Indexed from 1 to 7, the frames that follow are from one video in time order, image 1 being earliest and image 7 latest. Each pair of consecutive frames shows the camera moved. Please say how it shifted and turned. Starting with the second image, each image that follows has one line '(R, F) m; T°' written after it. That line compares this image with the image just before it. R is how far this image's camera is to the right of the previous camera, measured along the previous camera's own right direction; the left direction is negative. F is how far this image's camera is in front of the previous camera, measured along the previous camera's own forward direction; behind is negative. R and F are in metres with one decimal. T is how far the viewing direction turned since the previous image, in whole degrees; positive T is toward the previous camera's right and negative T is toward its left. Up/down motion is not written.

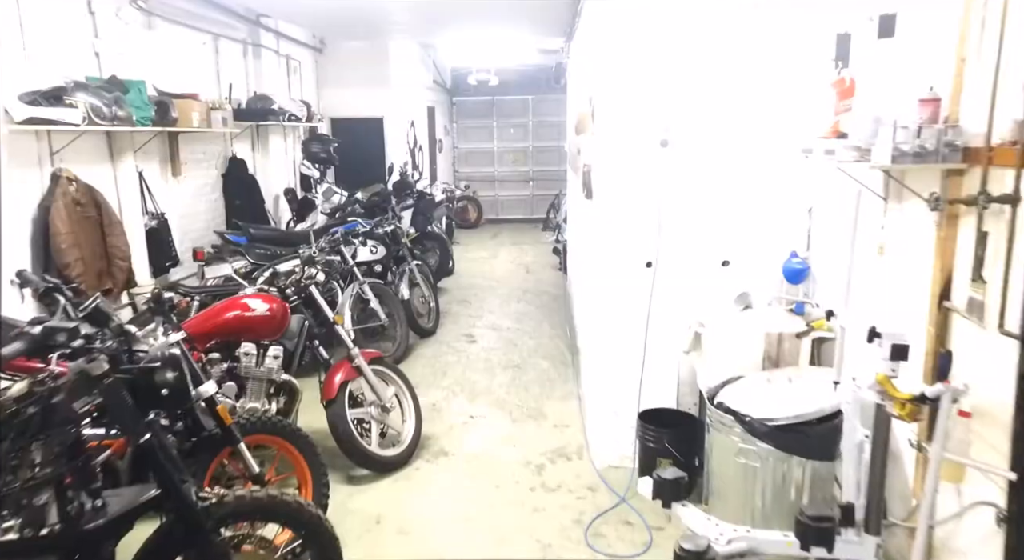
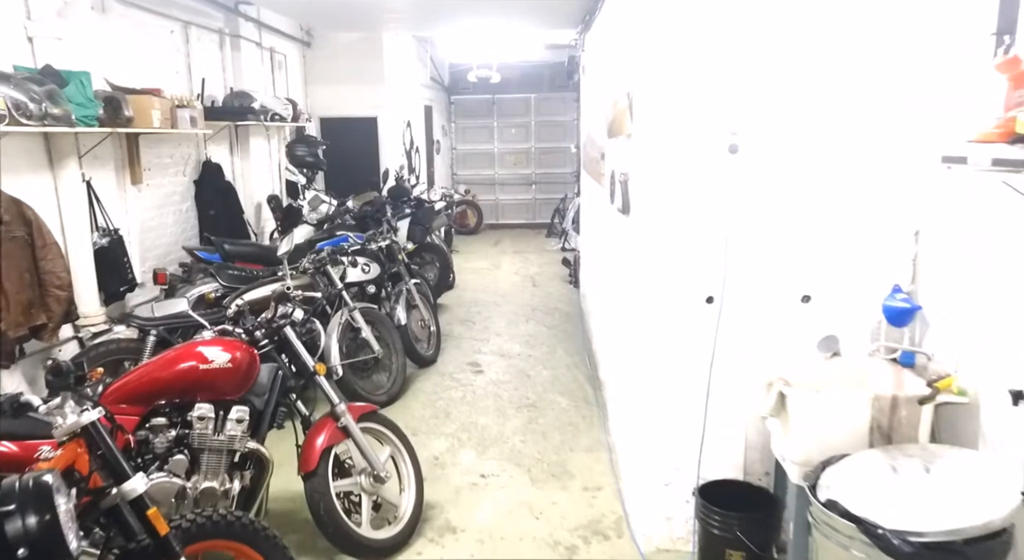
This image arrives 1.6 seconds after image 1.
(-0.1, +0.5) m; 0°
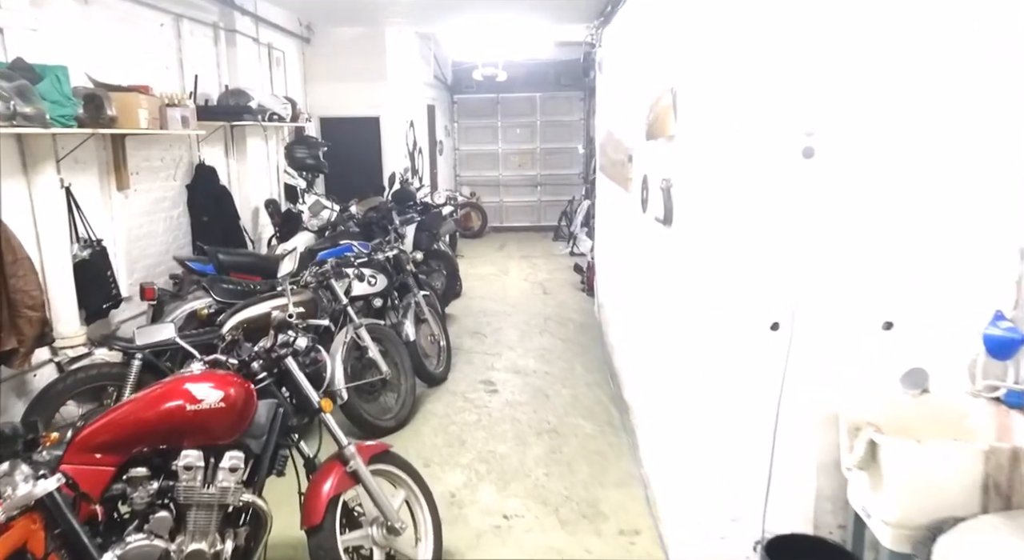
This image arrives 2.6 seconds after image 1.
(-0.1, +0.3) m; 0°
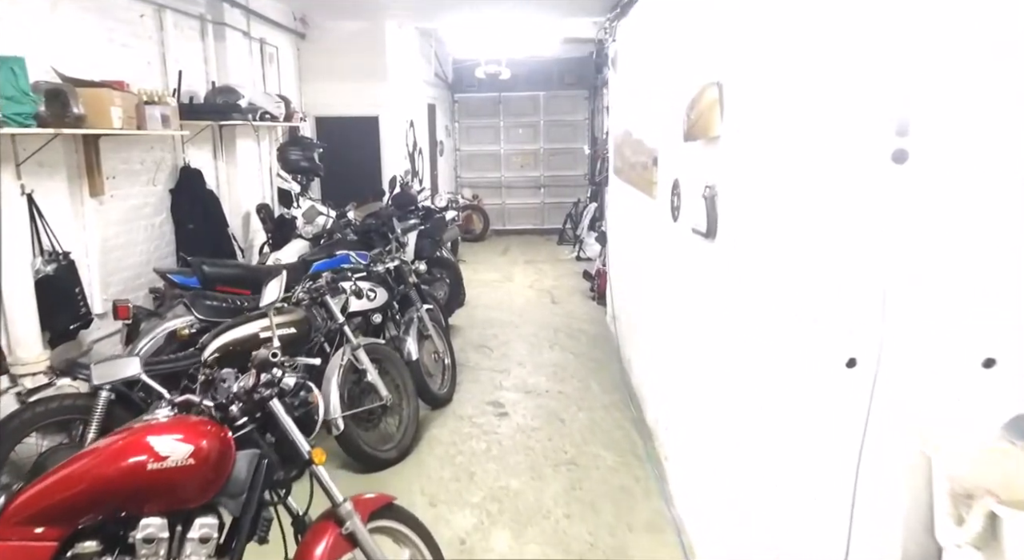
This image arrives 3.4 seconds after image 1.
(-0.1, +0.3) m; 0°
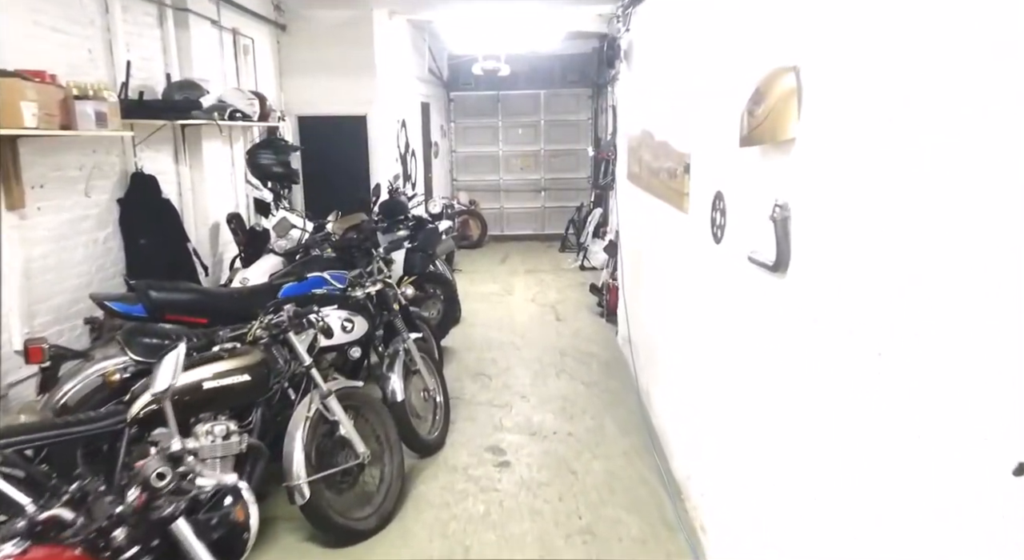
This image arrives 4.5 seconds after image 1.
(0.0, +0.5) m; 0°
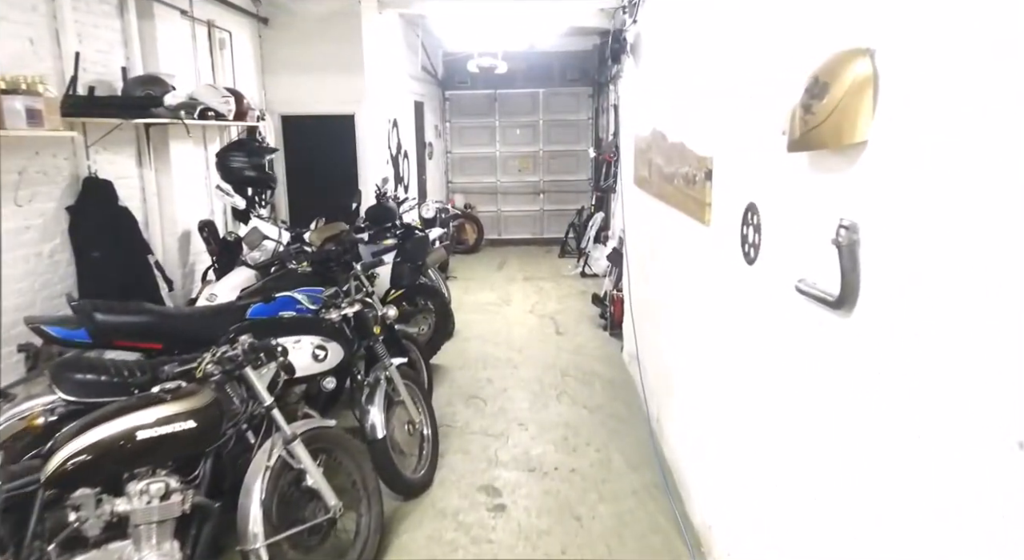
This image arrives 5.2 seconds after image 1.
(0.0, +0.3) m; 0°
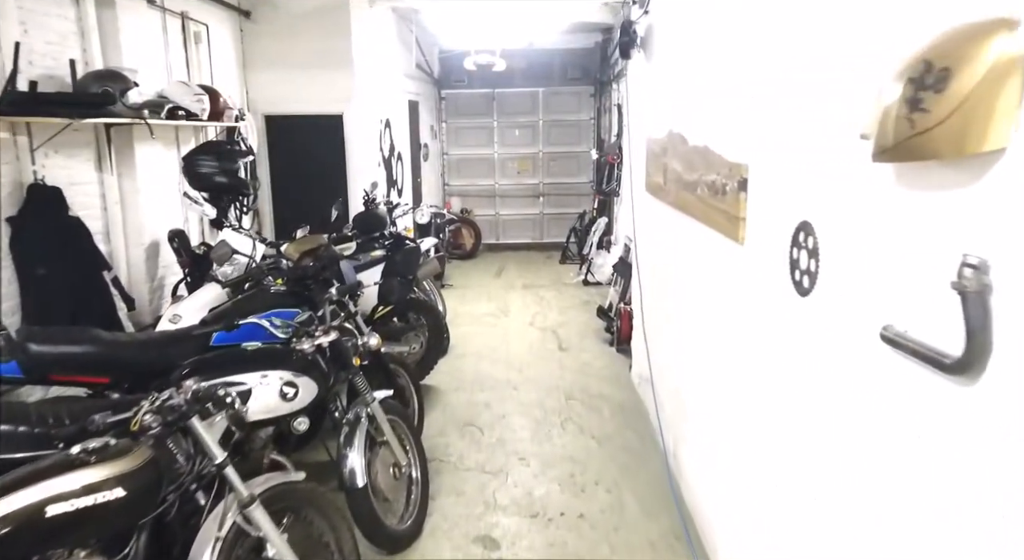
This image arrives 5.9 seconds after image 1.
(0.0, +0.3) m; 0°
